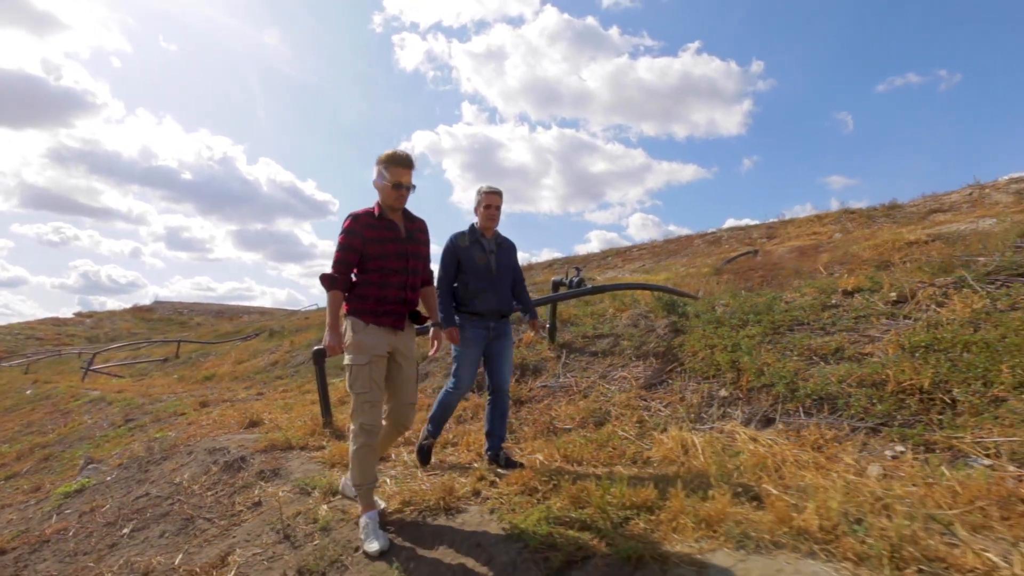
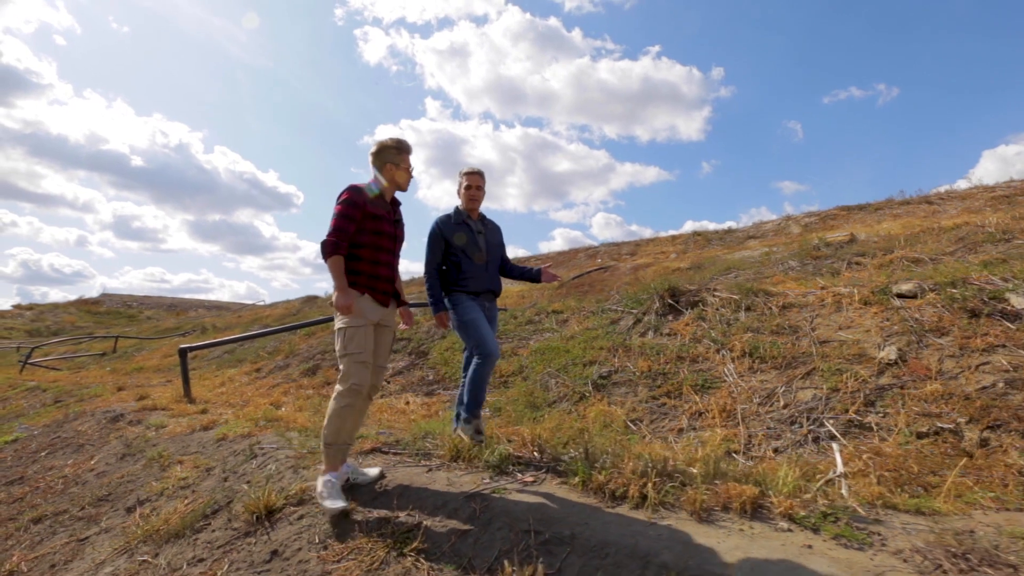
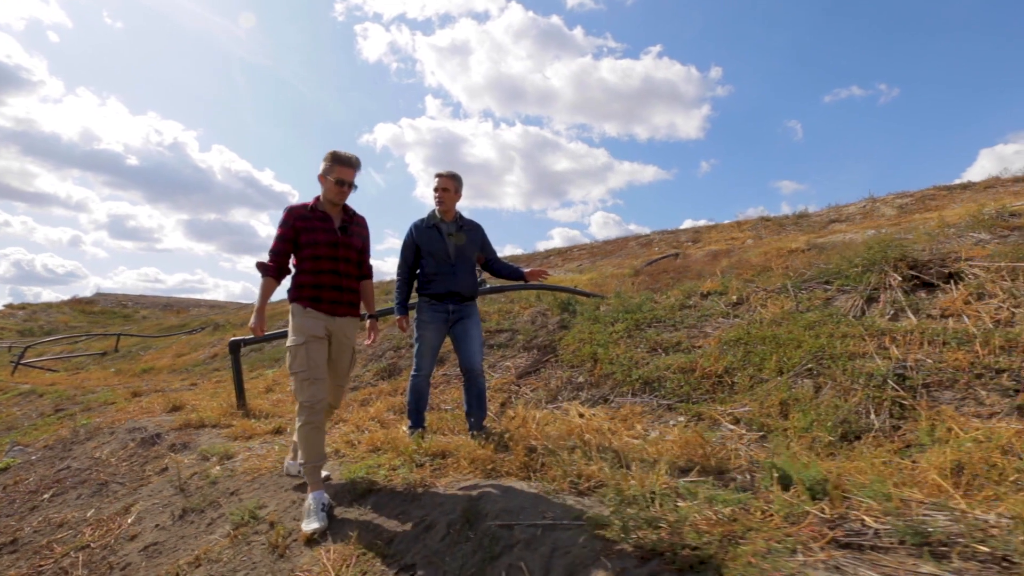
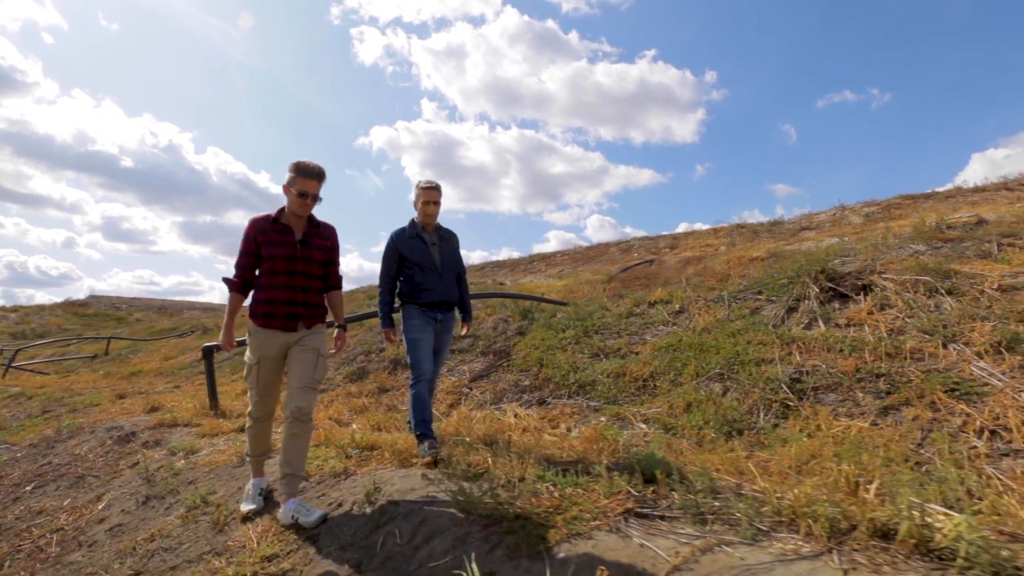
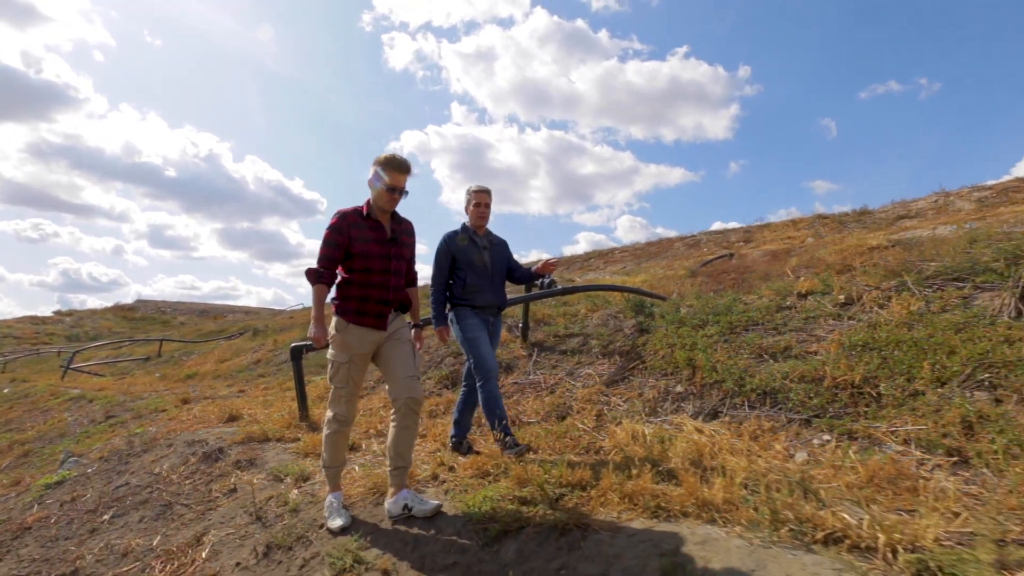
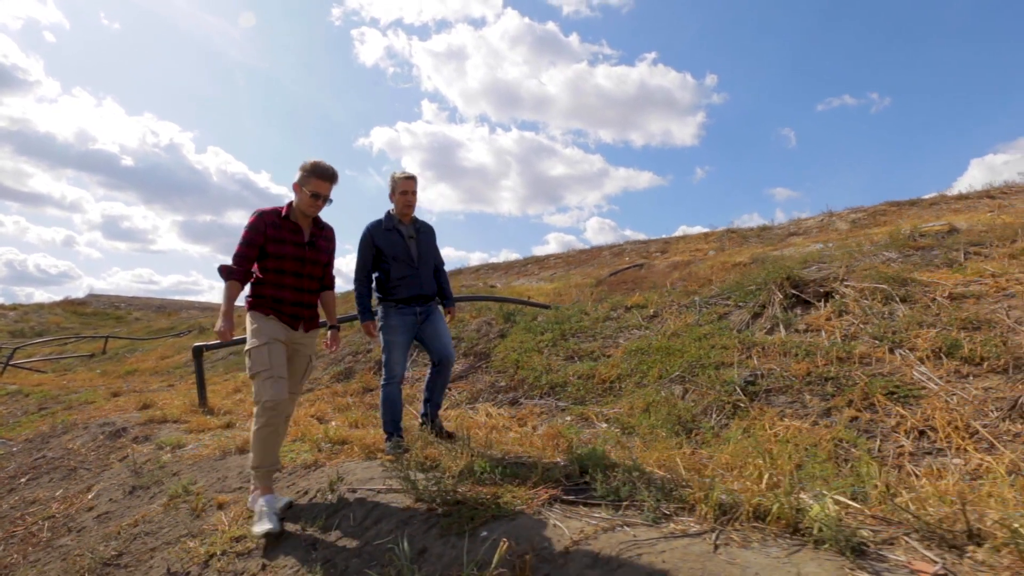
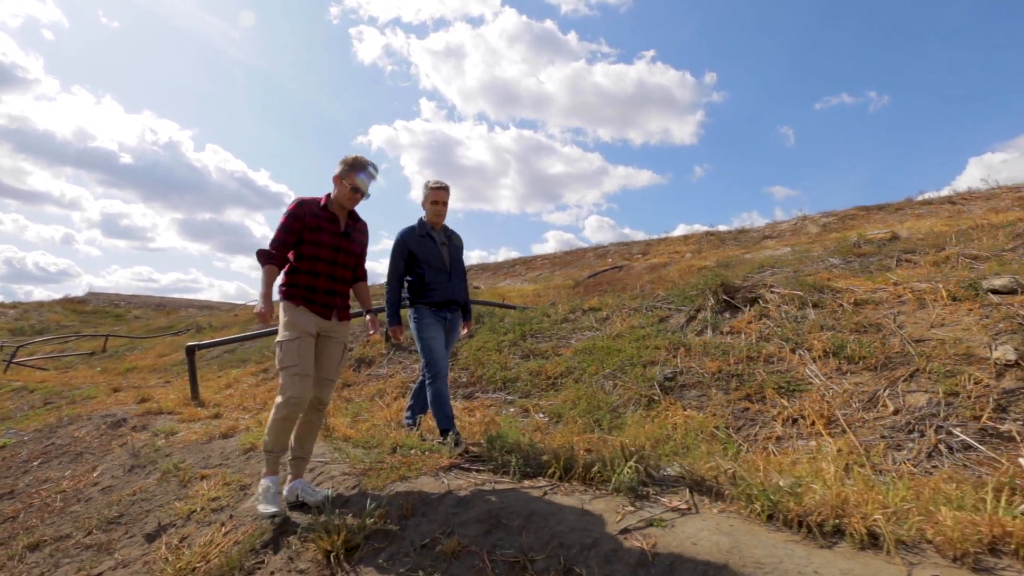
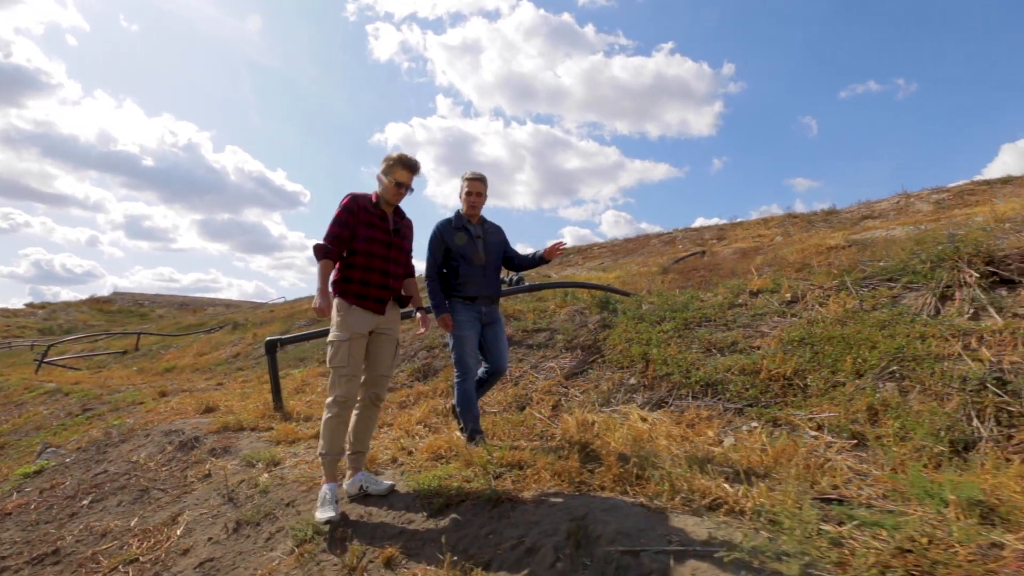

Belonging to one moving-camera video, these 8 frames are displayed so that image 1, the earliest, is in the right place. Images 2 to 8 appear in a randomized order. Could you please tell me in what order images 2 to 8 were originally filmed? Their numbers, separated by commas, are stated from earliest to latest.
5, 8, 3, 4, 6, 7, 2
